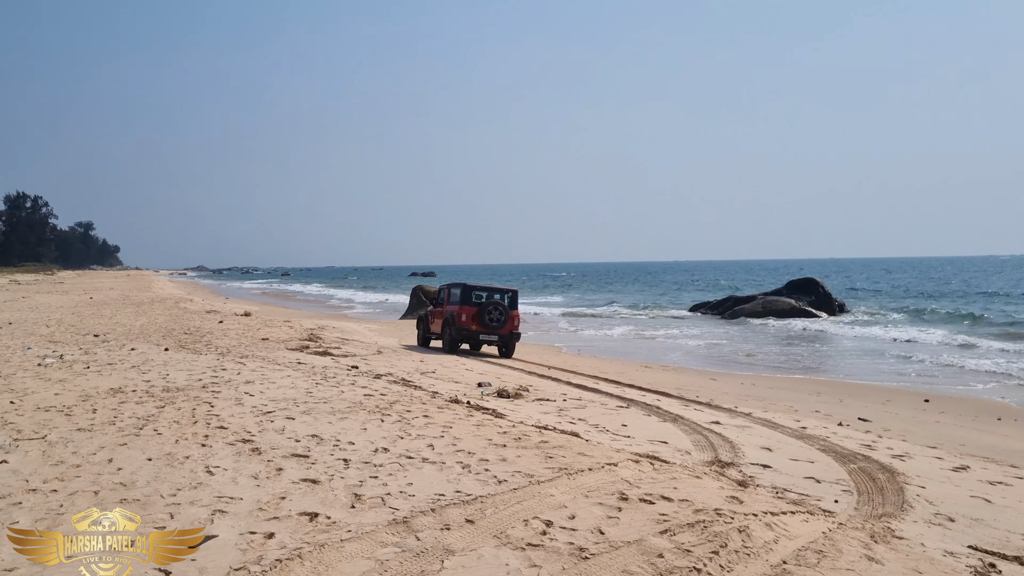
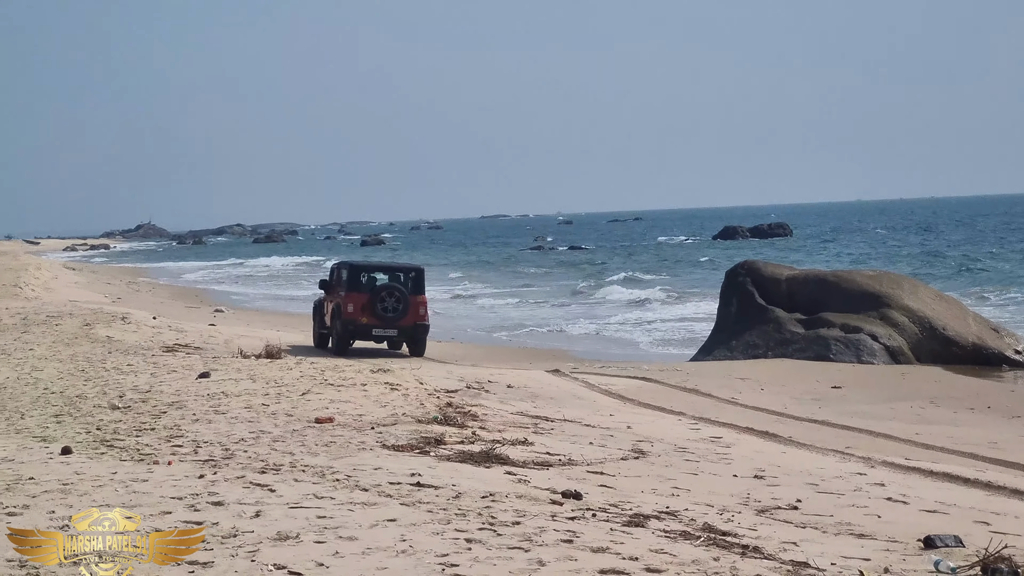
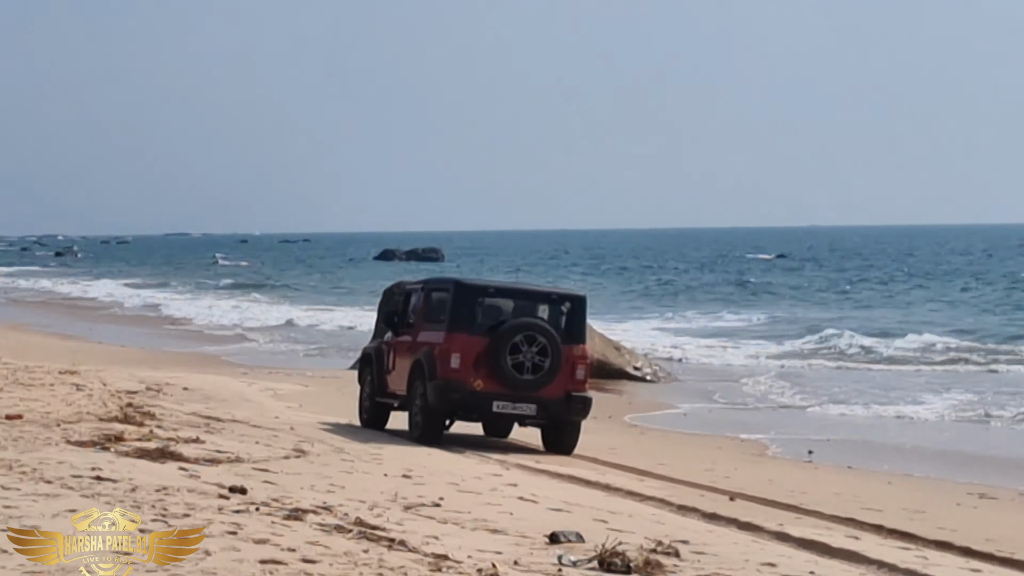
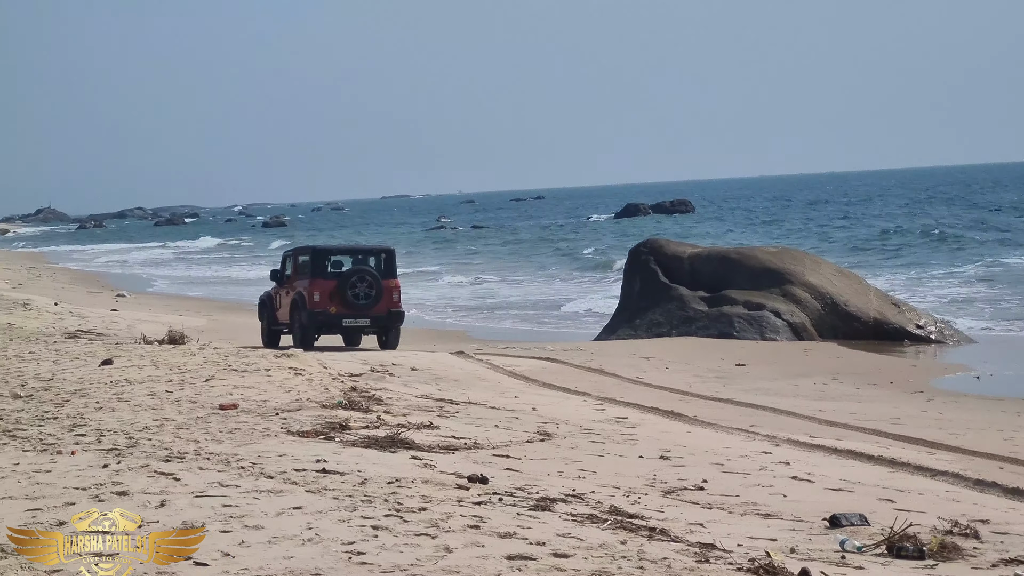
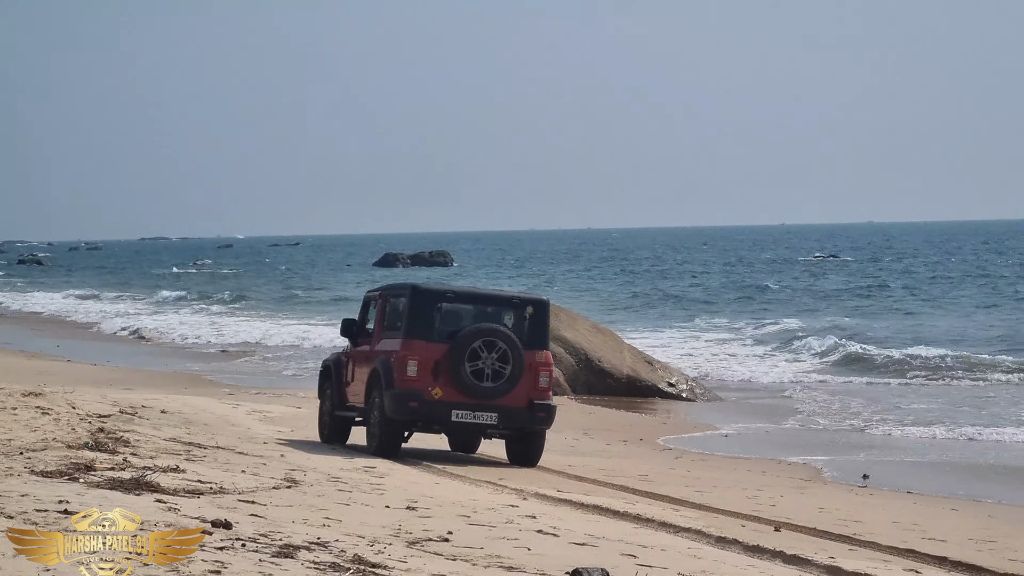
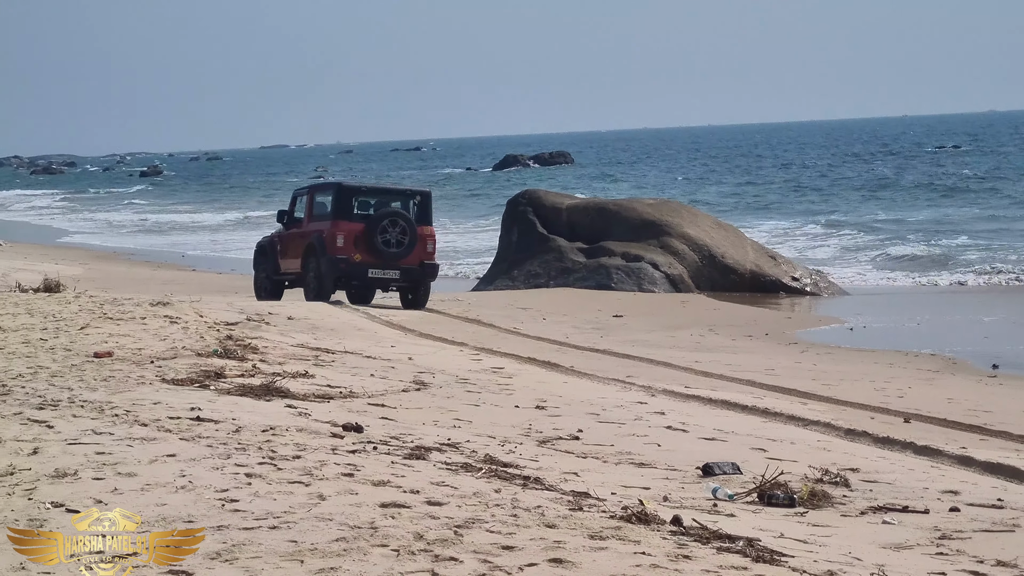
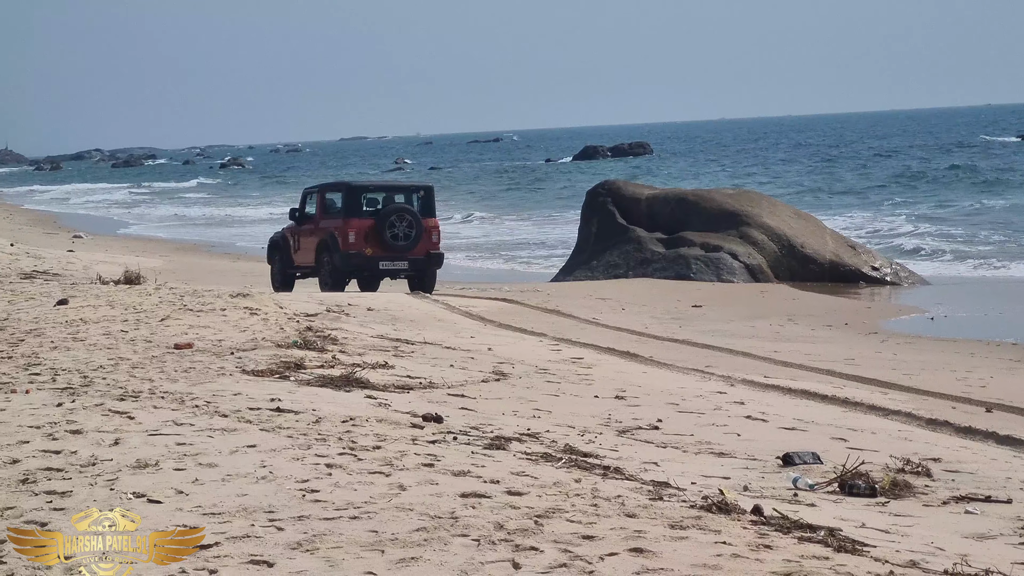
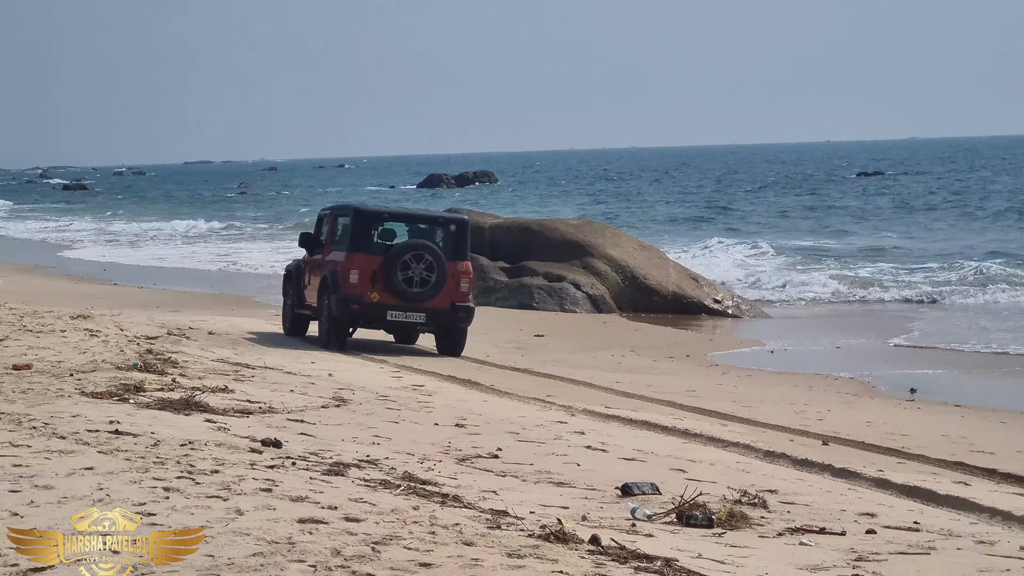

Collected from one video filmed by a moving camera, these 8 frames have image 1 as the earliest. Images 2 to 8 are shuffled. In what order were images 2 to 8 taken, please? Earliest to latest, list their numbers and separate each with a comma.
3, 5, 8, 6, 7, 4, 2
